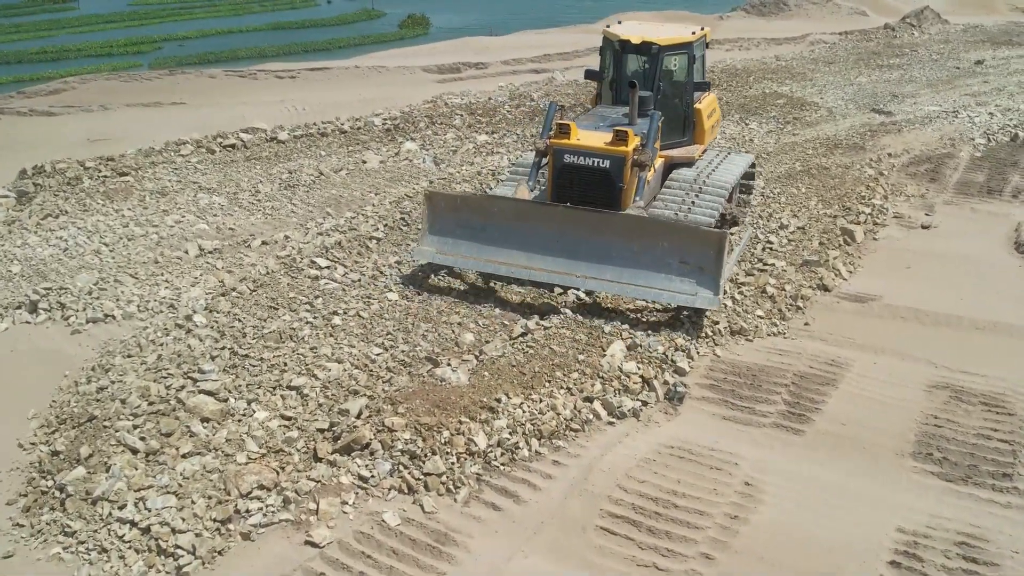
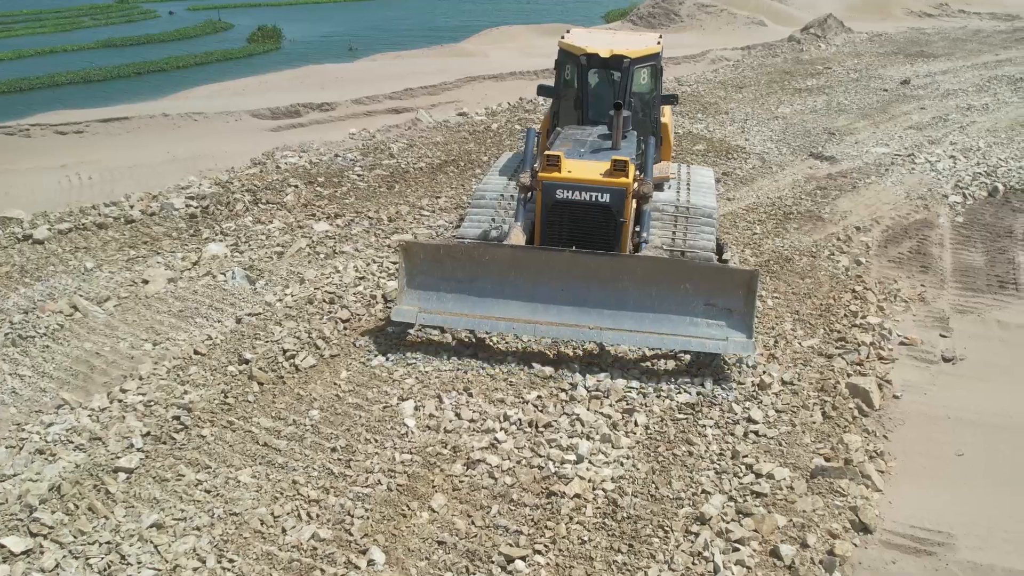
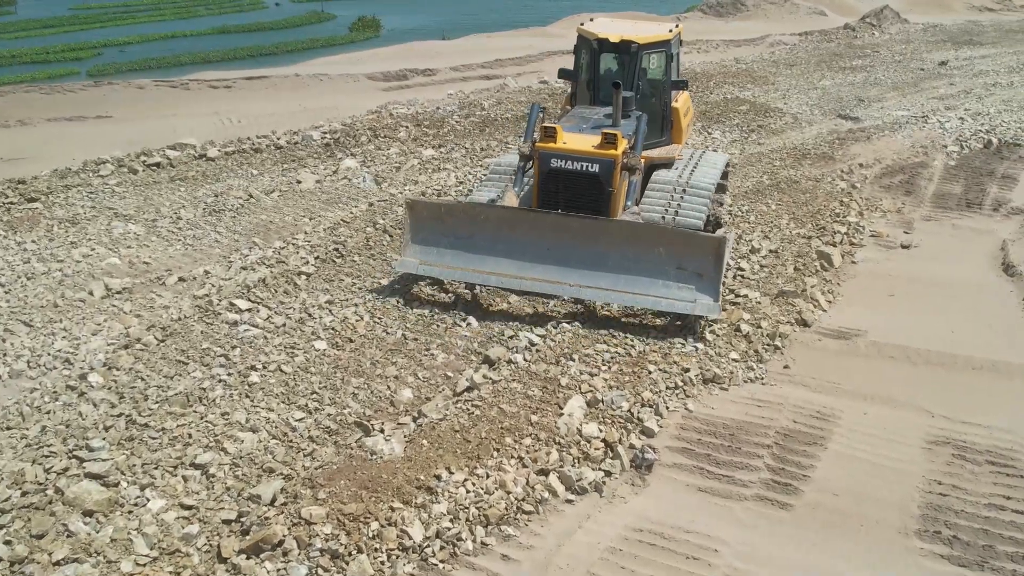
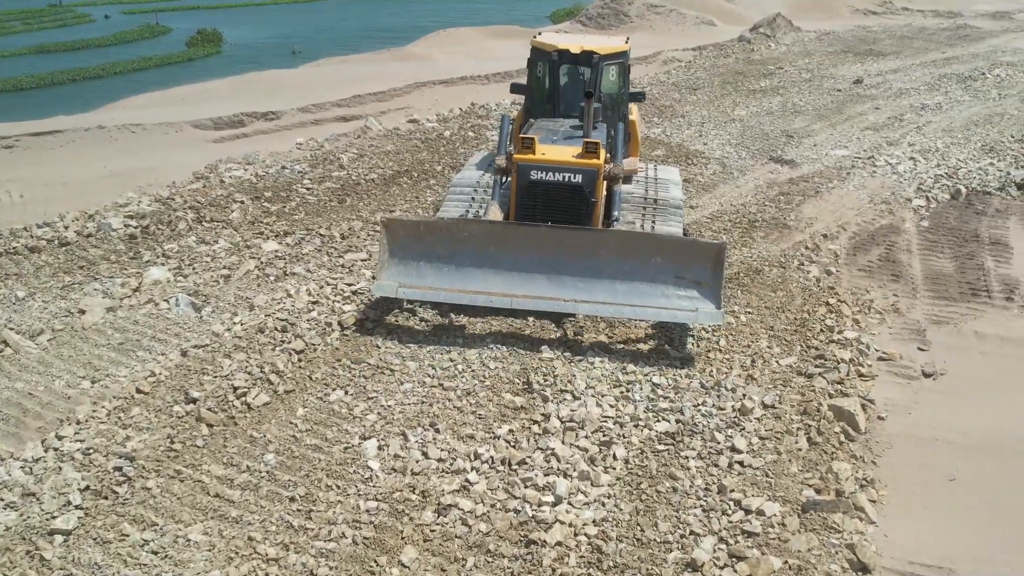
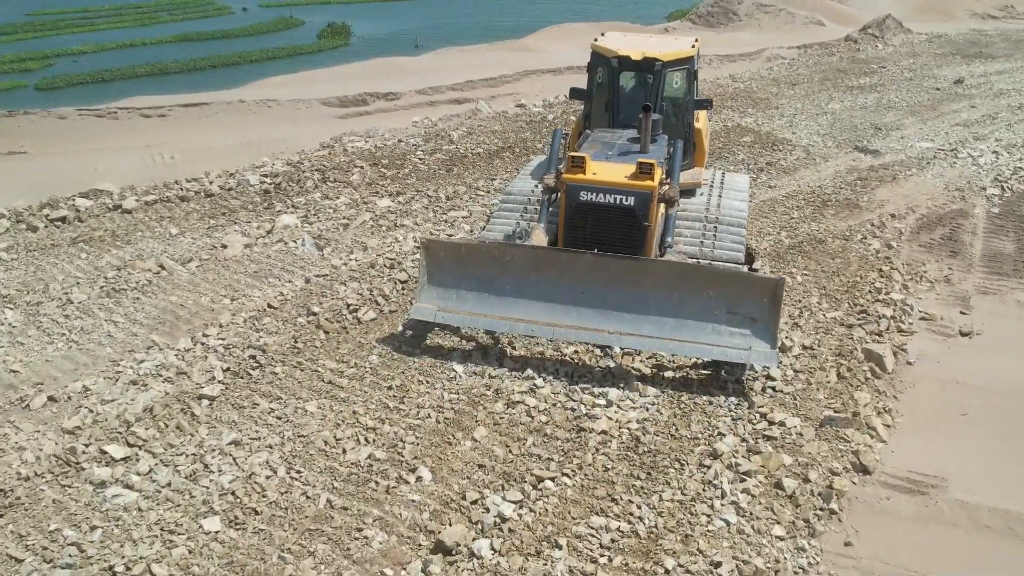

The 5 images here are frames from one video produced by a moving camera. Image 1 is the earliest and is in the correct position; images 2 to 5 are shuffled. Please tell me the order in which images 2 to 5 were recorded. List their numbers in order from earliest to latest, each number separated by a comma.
3, 5, 2, 4
